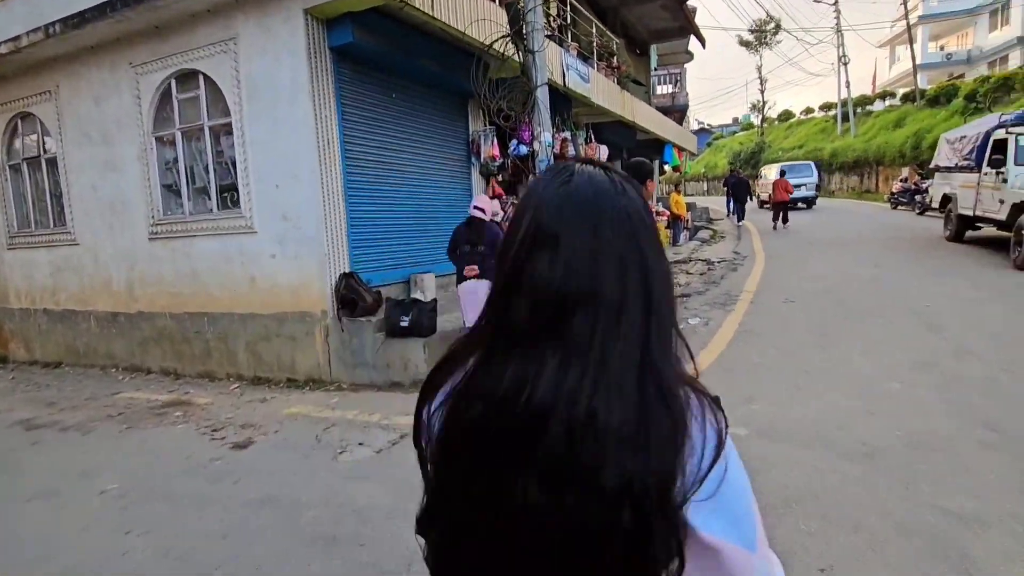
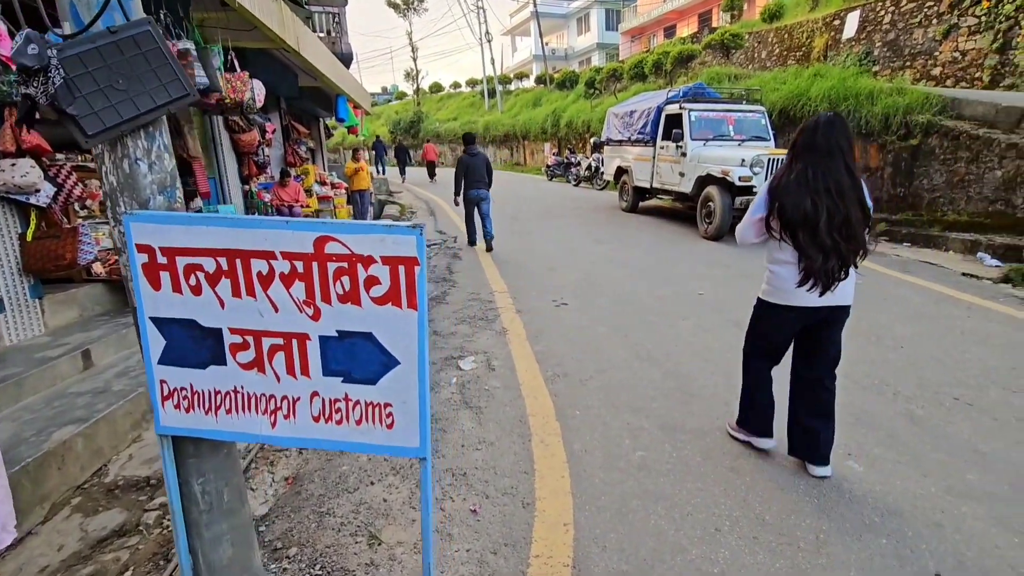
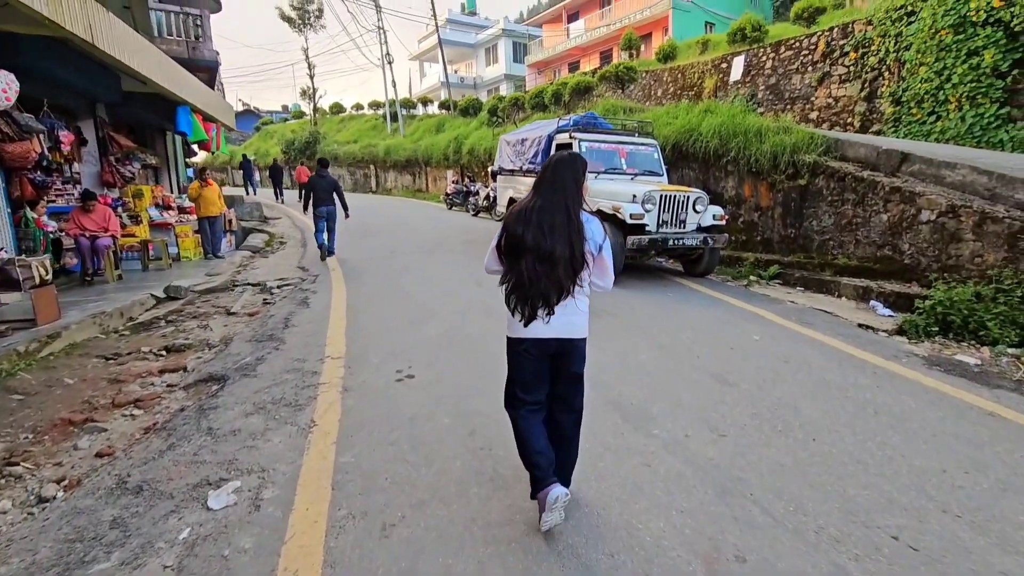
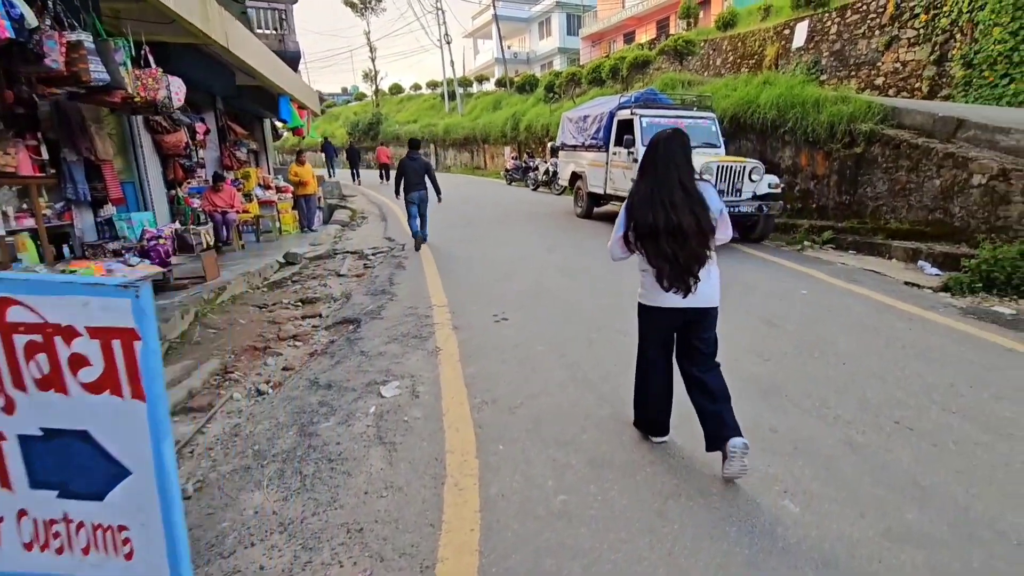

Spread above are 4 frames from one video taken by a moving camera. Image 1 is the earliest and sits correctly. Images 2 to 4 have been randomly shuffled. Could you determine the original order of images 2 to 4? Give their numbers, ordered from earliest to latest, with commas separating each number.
2, 4, 3
